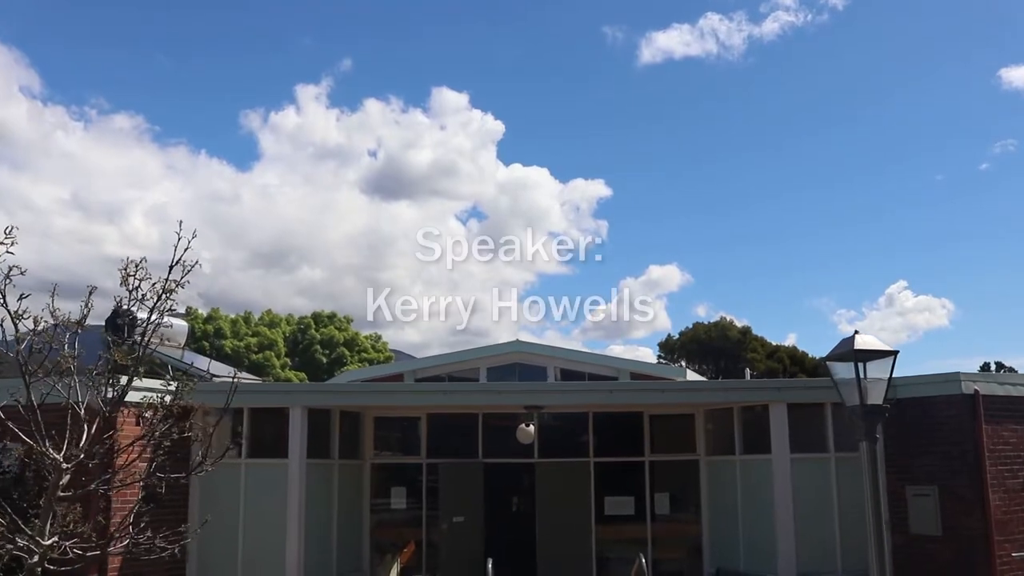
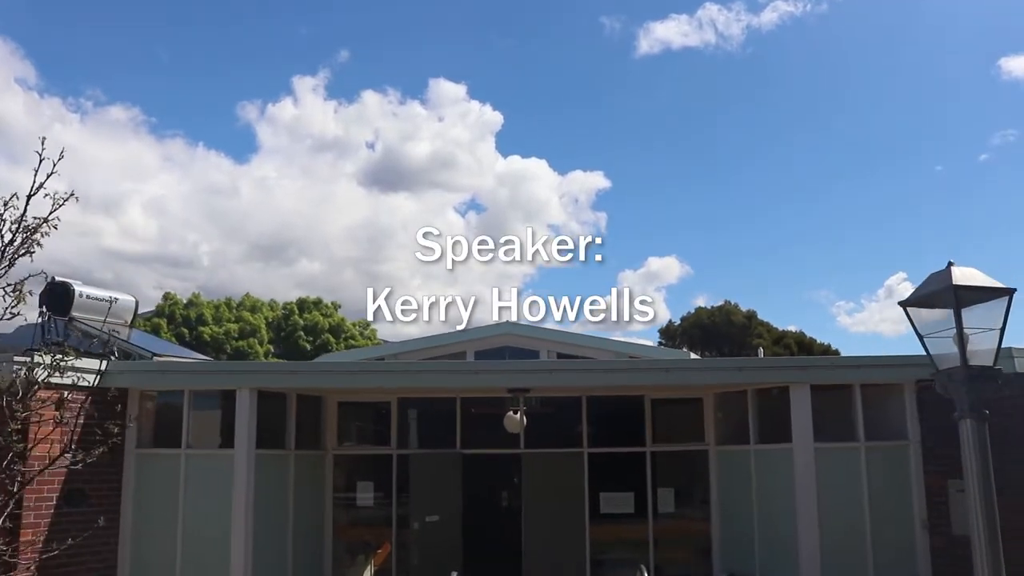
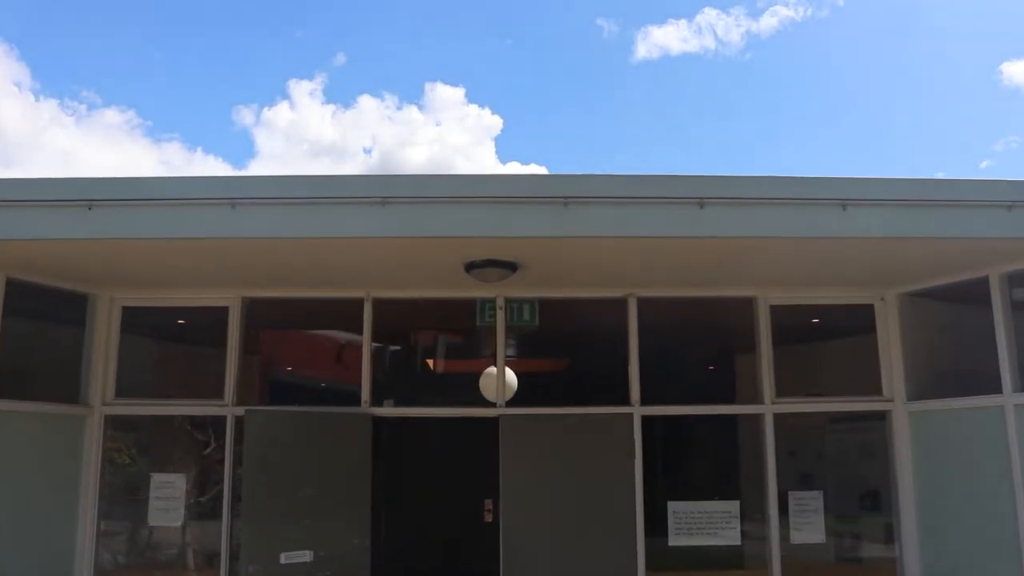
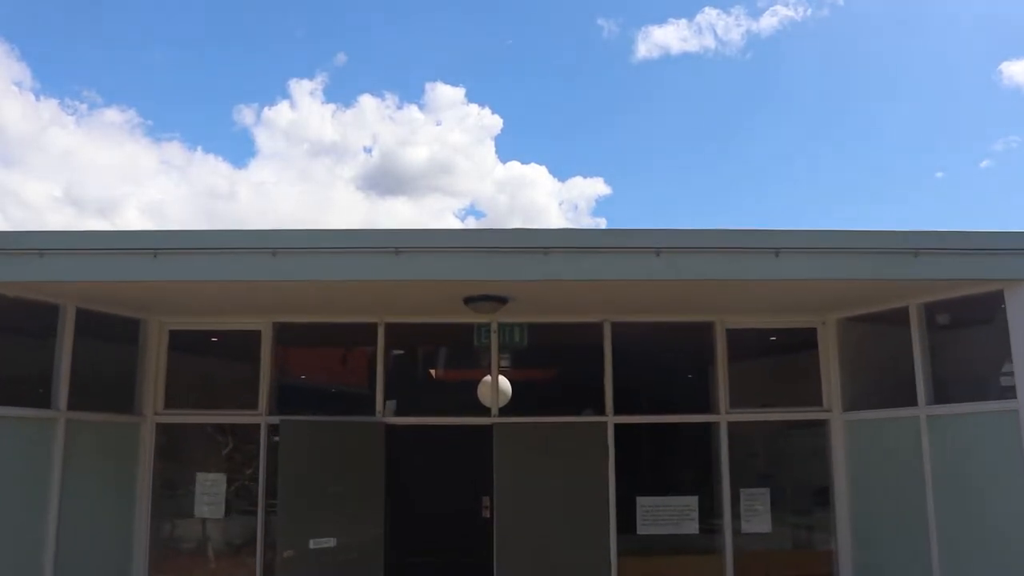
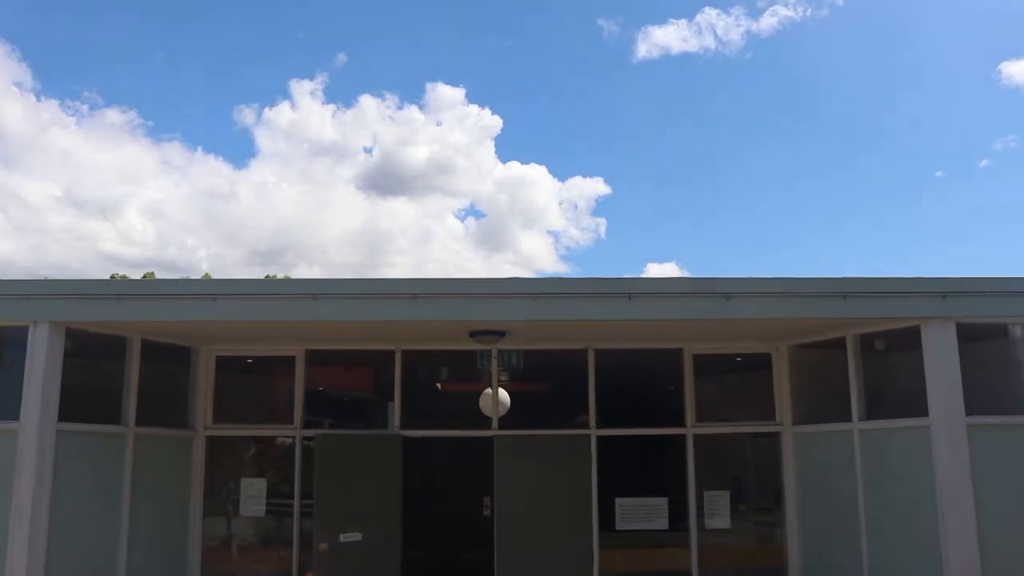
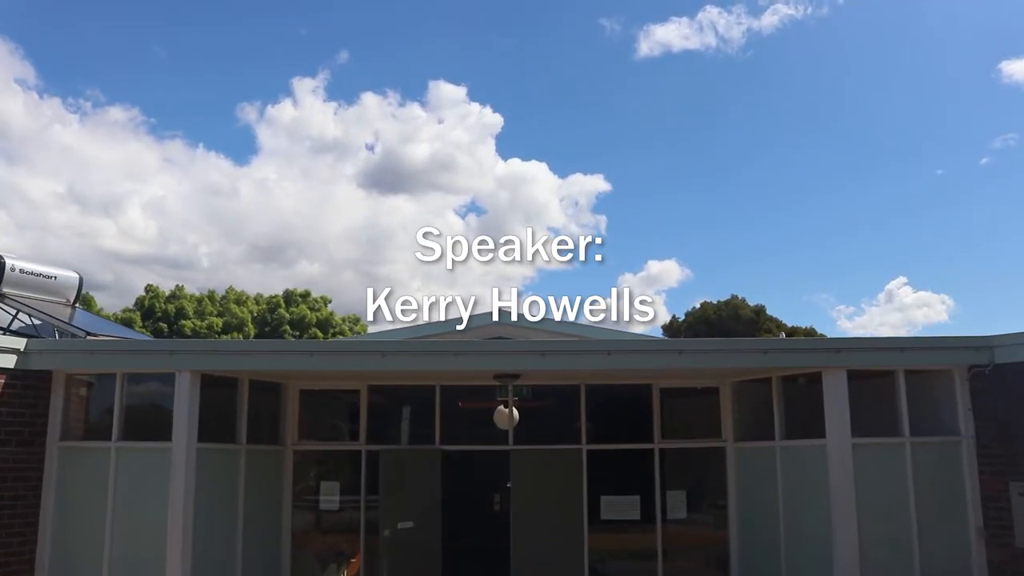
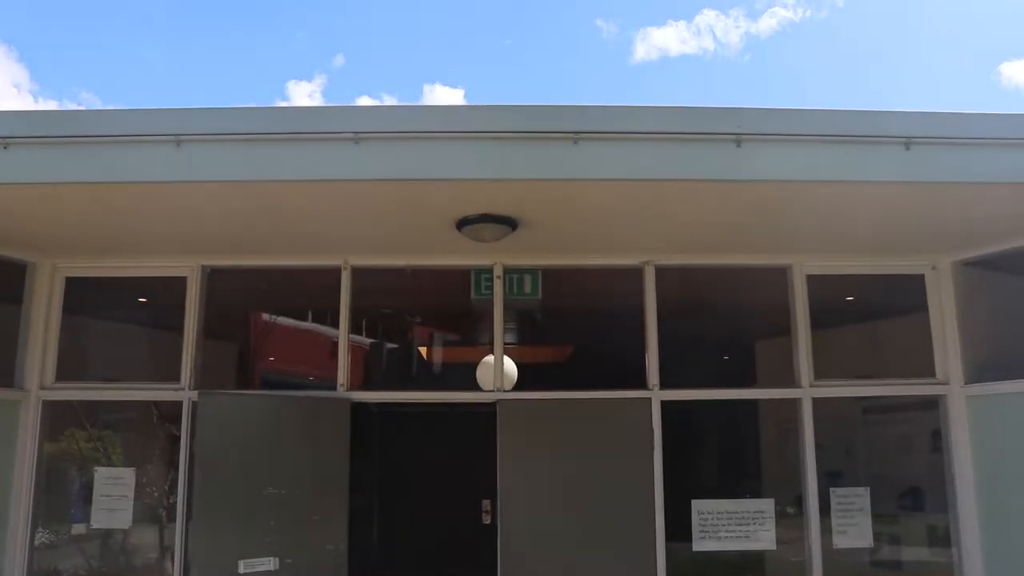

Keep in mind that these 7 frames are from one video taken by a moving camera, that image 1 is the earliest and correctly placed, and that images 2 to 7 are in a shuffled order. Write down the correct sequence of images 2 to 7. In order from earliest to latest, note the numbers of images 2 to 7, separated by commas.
2, 6, 5, 4, 3, 7
